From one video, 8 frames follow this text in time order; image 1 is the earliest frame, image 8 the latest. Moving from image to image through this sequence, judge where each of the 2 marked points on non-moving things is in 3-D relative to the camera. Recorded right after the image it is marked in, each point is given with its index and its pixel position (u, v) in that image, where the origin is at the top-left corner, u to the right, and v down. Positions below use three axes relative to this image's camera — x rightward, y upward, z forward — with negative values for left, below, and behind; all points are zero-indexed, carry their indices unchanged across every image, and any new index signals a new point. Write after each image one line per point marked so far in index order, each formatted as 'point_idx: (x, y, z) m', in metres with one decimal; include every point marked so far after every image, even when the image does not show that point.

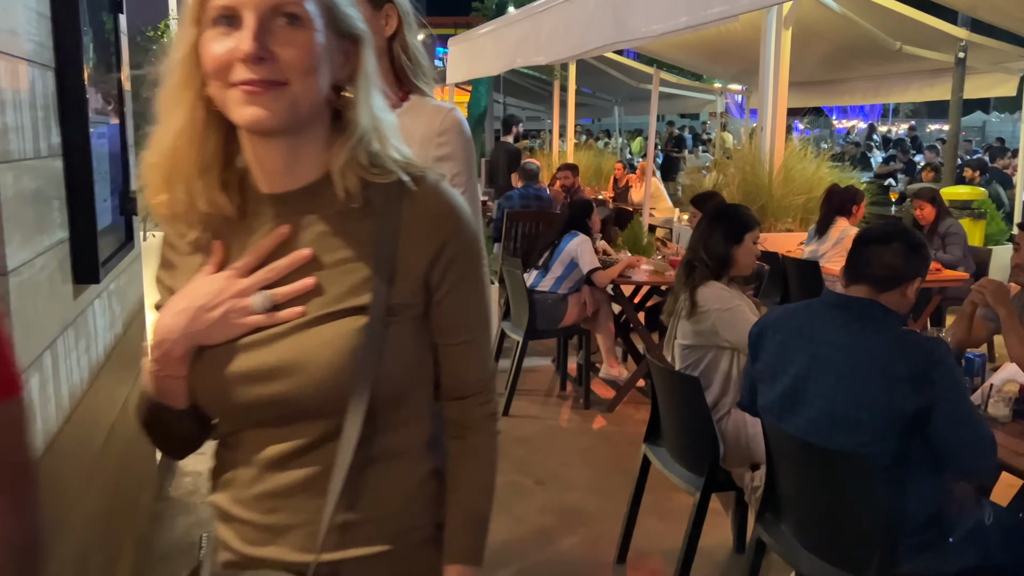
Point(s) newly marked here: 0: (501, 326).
0: (-0.1, -0.2, +4.7) m
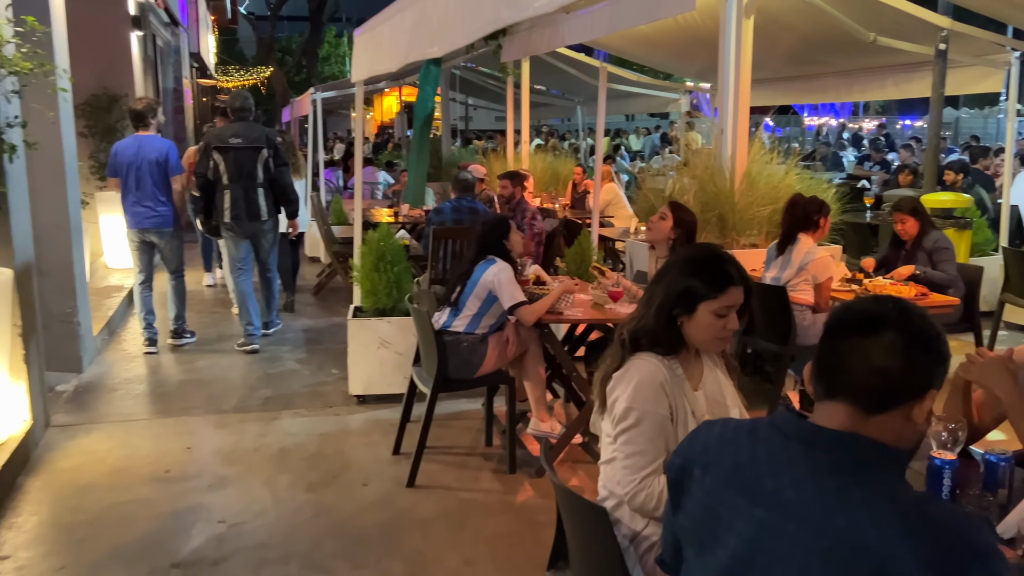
0: (-0.5, -0.4, +3.9) m
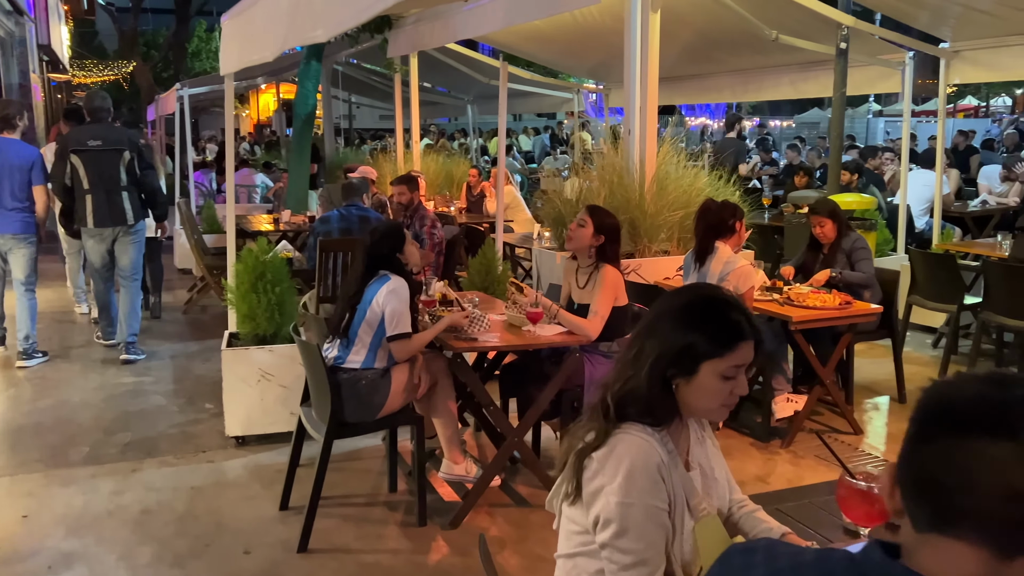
0: (-0.9, -0.5, +3.3) m
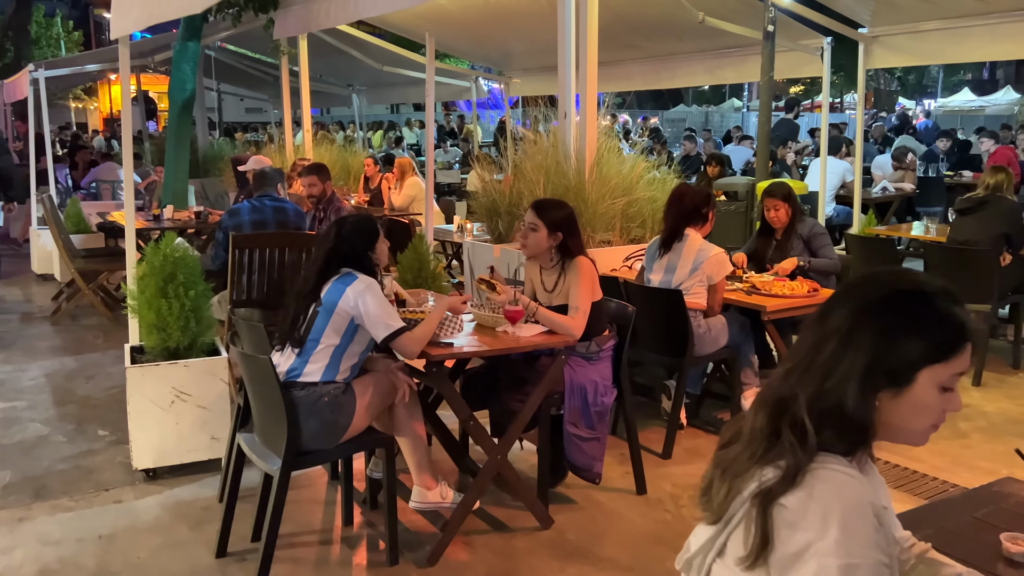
0: (-0.9, -0.5, +2.8) m
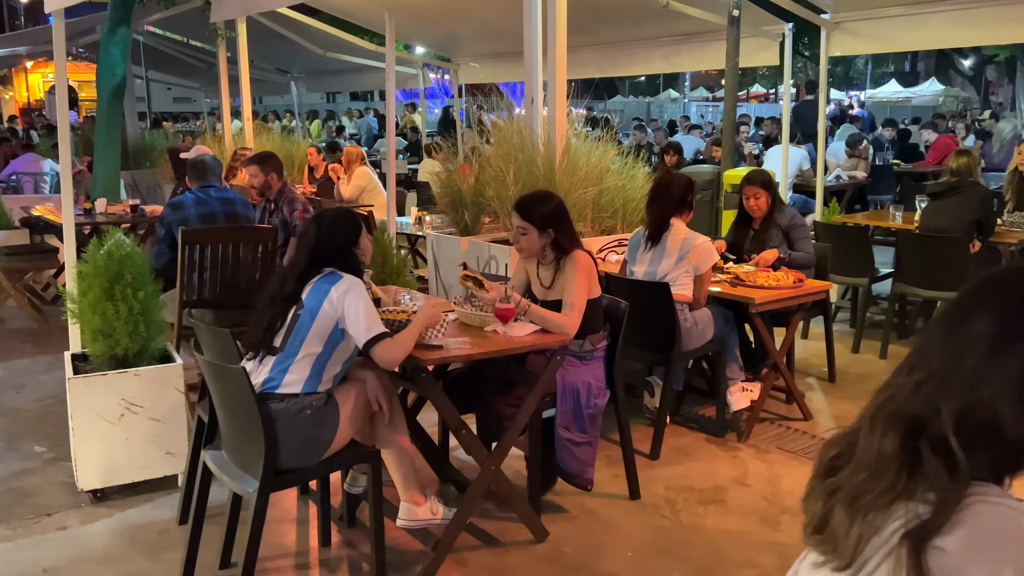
0: (-0.9, -0.5, +2.5) m
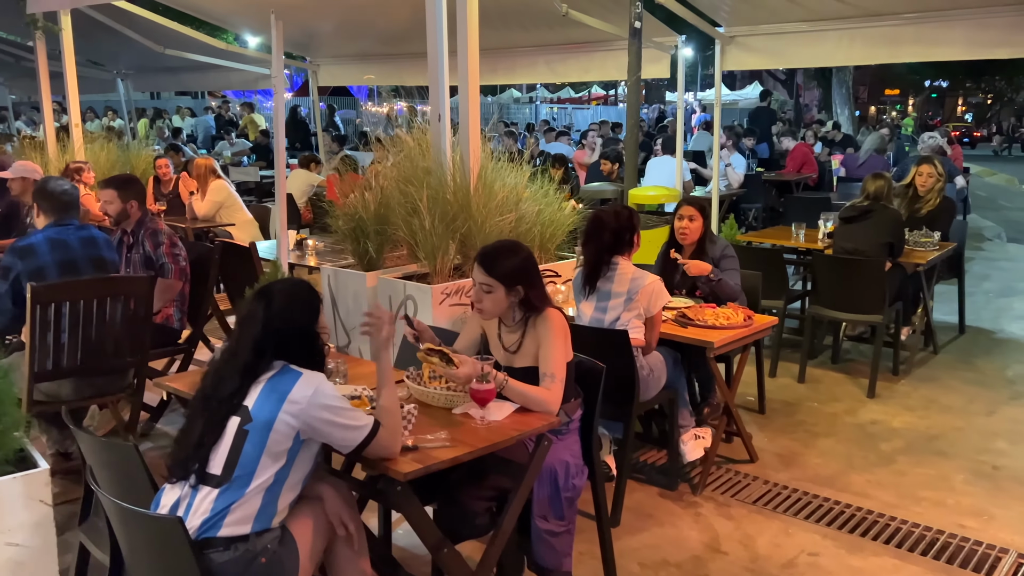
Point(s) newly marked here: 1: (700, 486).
0: (-0.9, -0.8, +1.9) m
1: (+0.8, -0.8, +3.5) m
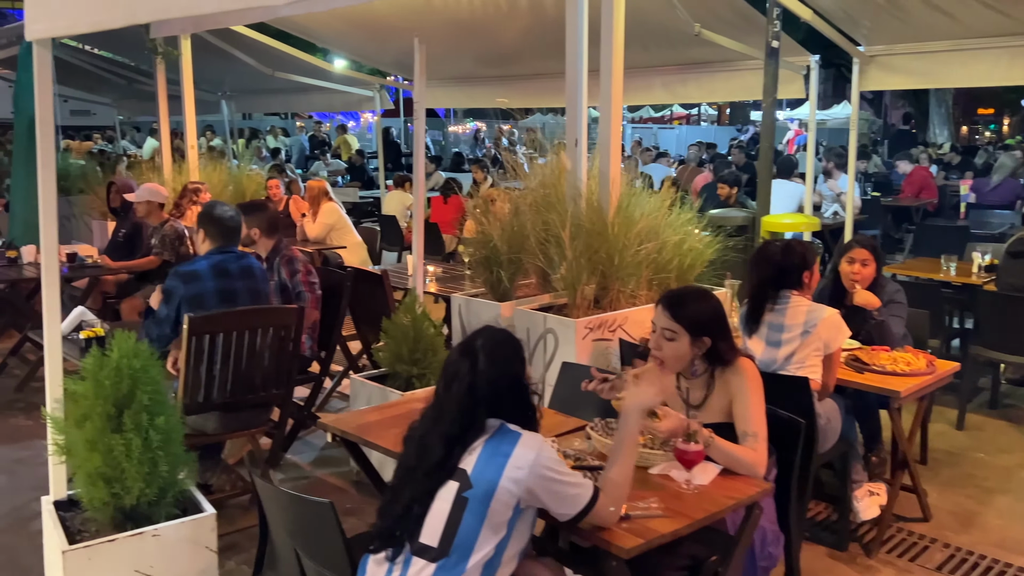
0: (-0.5, -0.8, +1.7) m
1: (+1.4, -1.0, +3.2) m
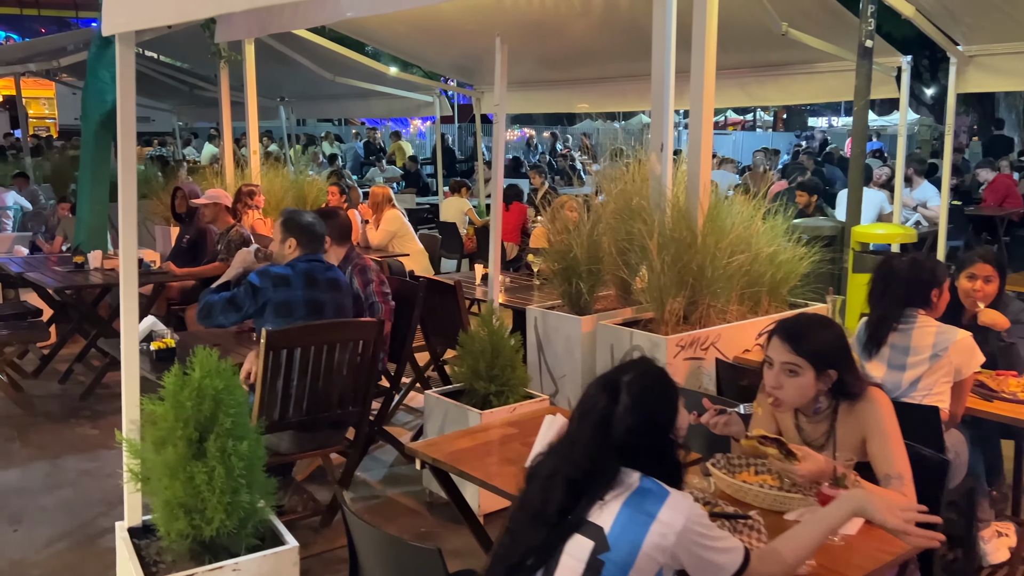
0: (-0.2, -0.9, +1.5) m
1: (+1.7, -1.1, +2.9) m
